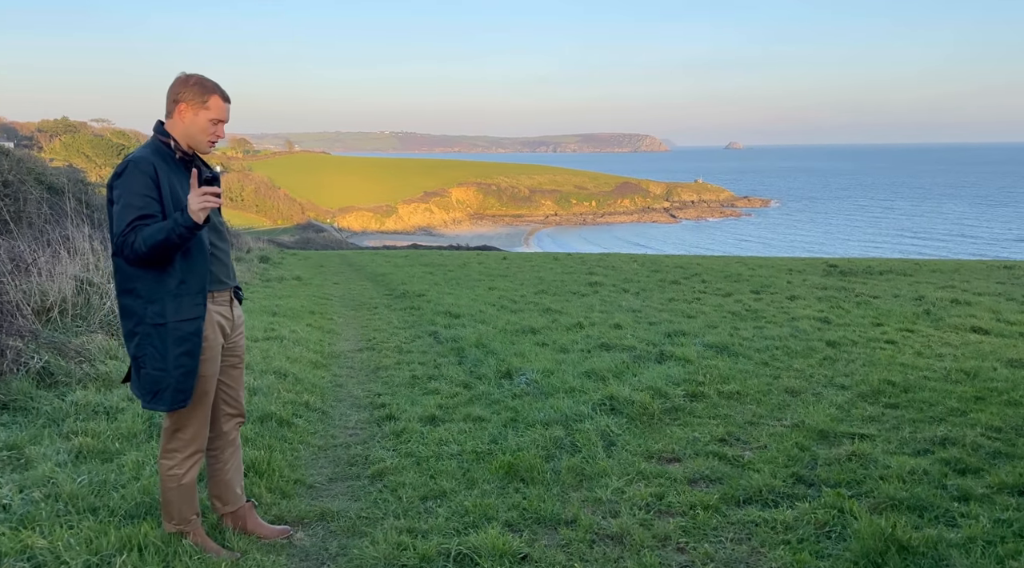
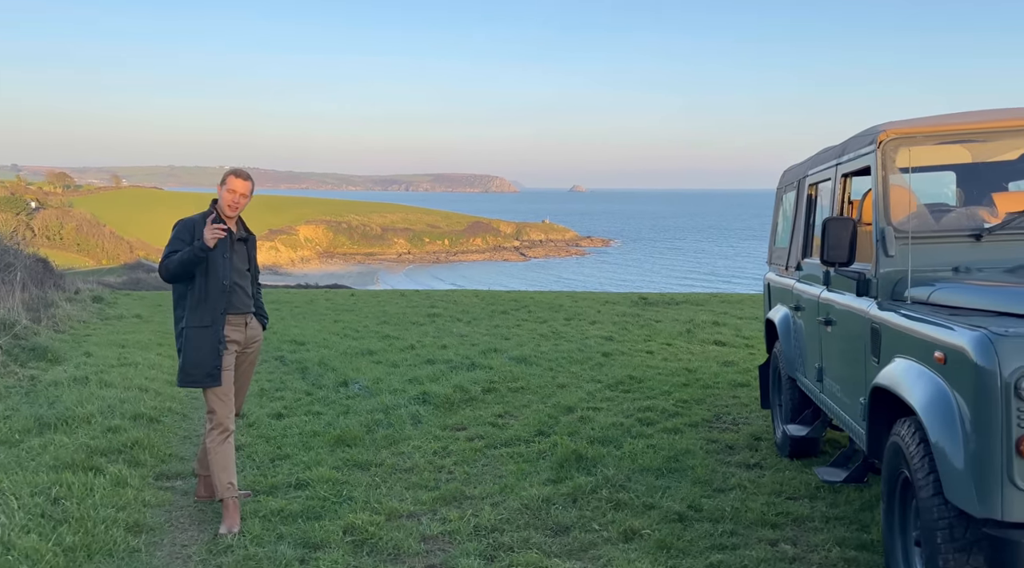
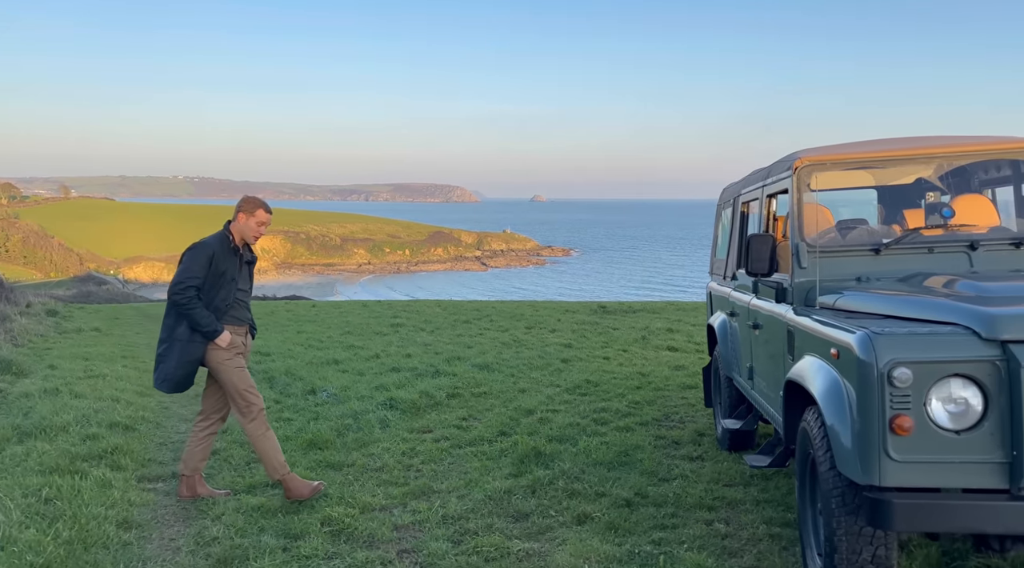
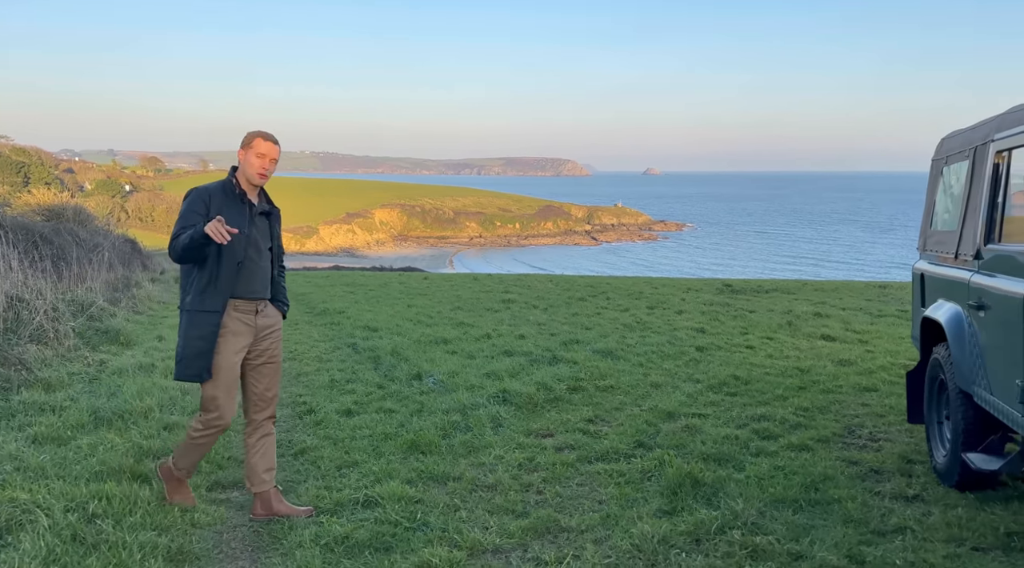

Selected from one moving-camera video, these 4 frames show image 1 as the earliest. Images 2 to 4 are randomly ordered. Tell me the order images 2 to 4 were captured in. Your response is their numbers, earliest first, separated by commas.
4, 2, 3
